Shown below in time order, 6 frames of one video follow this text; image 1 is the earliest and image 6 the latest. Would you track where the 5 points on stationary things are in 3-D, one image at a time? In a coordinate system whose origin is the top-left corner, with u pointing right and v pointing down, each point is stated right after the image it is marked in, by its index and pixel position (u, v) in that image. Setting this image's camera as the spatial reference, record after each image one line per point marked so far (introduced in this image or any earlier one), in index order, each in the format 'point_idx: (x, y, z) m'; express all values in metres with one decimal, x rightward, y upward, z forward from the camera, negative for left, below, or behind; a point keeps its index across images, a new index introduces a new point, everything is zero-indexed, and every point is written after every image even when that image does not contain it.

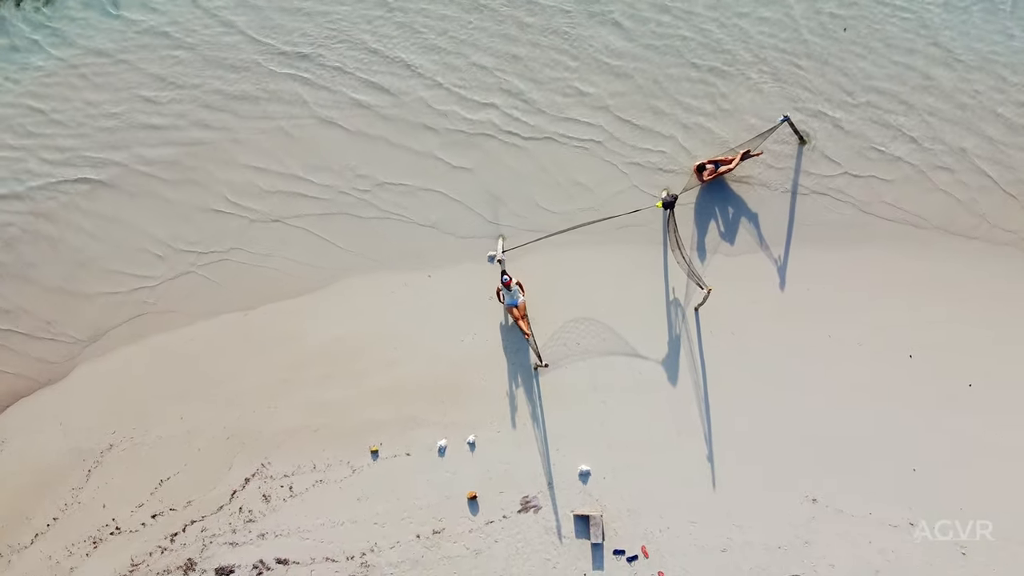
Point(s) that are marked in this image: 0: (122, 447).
0: (-4.9, -2.0, +7.4) m
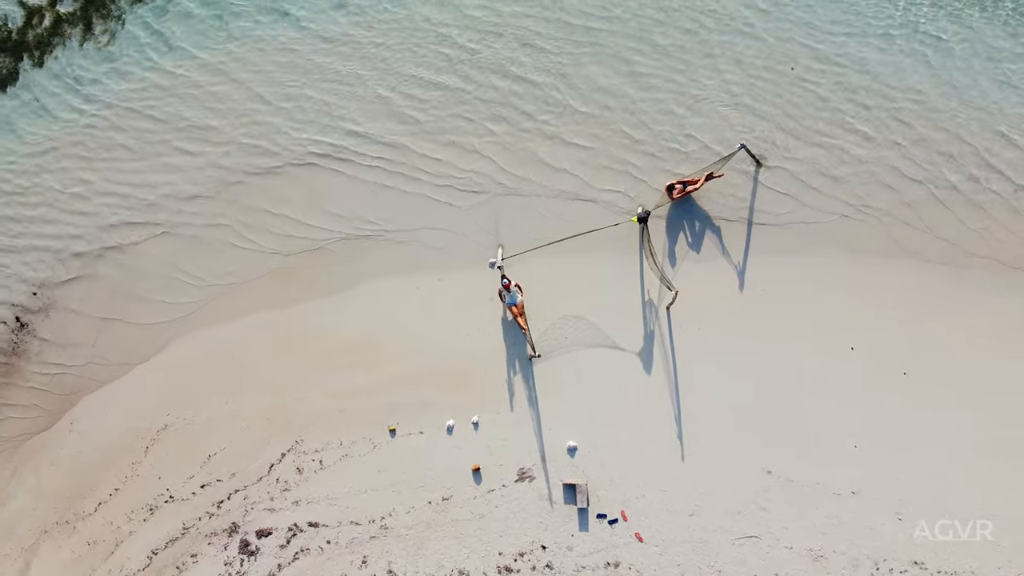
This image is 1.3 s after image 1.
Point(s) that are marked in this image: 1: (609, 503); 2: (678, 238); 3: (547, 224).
0: (-5.0, -2.0, +8.6) m
1: (+1.4, -3.0, +8.3) m
2: (+2.5, +0.8, +8.9) m
3: (+0.5, +1.0, +8.9) m
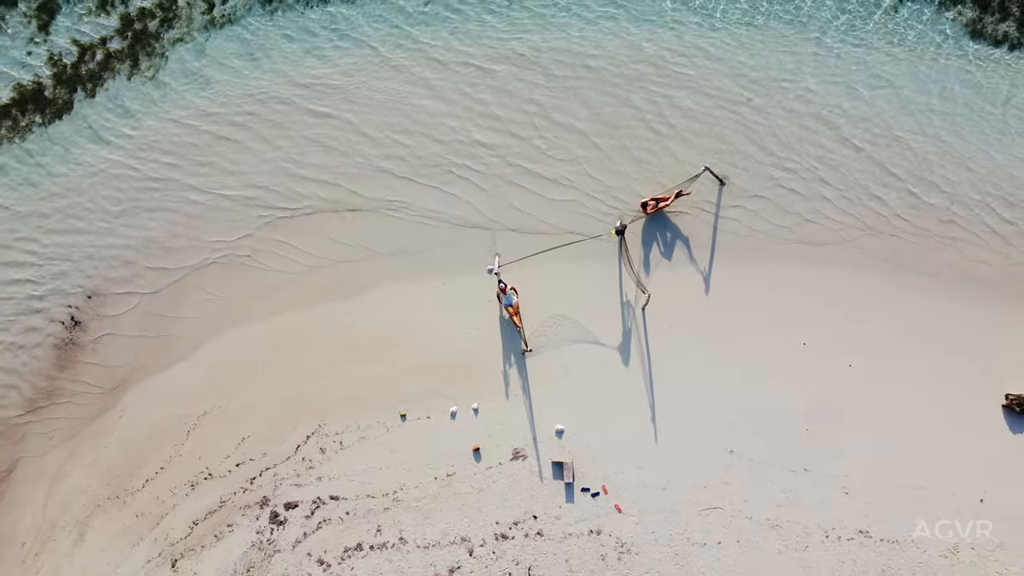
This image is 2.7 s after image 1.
0: (-5.0, -2.1, +9.8) m
1: (+1.3, -3.1, +9.5) m
2: (+2.4, +0.7, +10.1) m
3: (+0.4, +0.9, +10.2) m
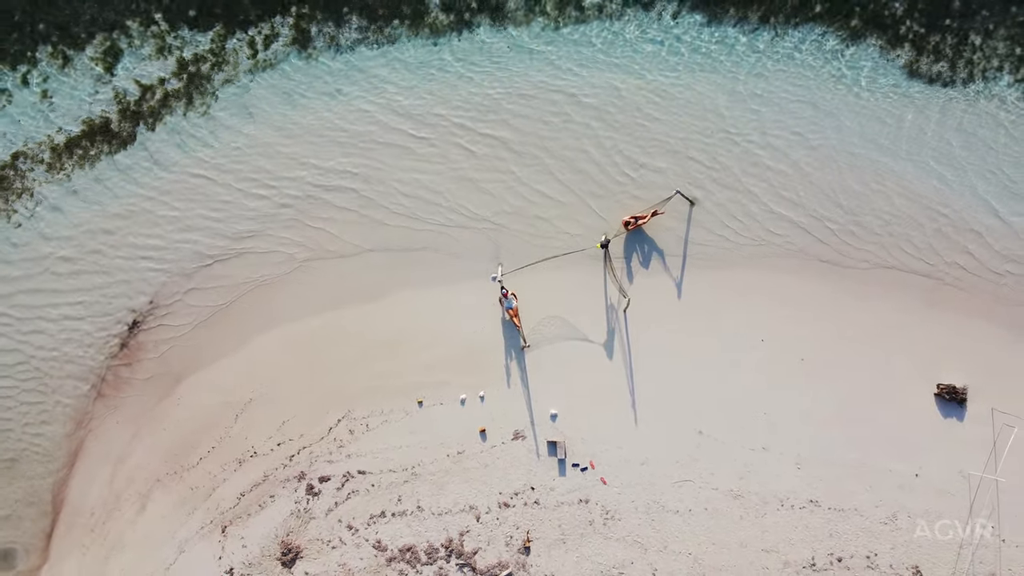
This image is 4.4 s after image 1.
0: (-5.0, -2.2, +11.4) m
1: (+1.3, -3.2, +11.1) m
2: (+2.4, +0.6, +11.7) m
3: (+0.4, +0.8, +11.8) m
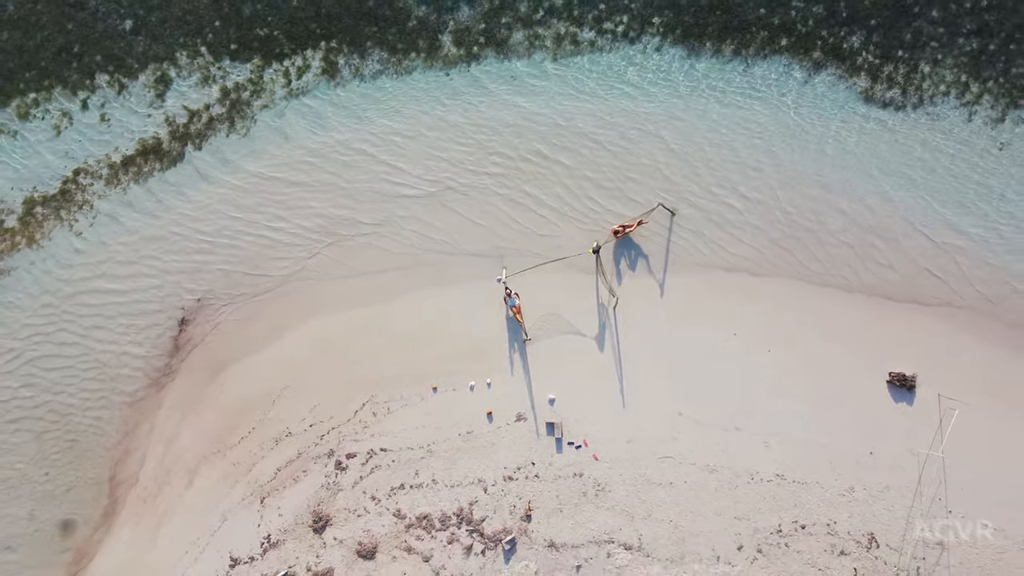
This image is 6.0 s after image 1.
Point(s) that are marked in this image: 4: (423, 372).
0: (-5.0, -2.2, +13.0) m
1: (+1.4, -3.2, +12.7) m
2: (+2.5, +0.6, +13.3) m
3: (+0.5, +0.8, +13.4) m
4: (-2.0, -1.9, +13.0) m
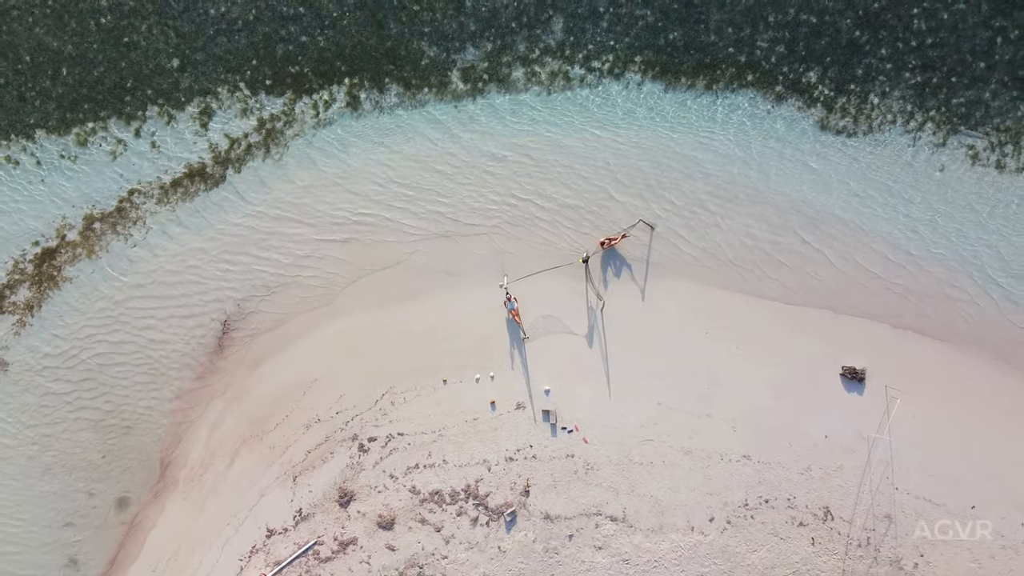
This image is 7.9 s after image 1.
0: (-4.9, -2.4, +14.9) m
1: (+1.4, -3.3, +14.6) m
2: (+2.5, +0.5, +15.2) m
3: (+0.5, +0.7, +15.3) m
4: (-2.0, -2.0, +14.8) m
